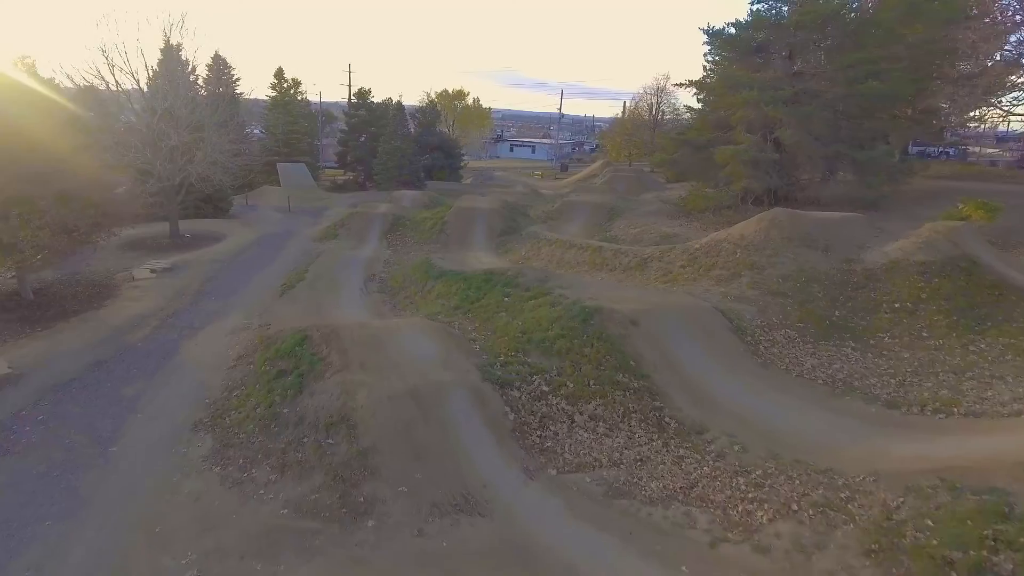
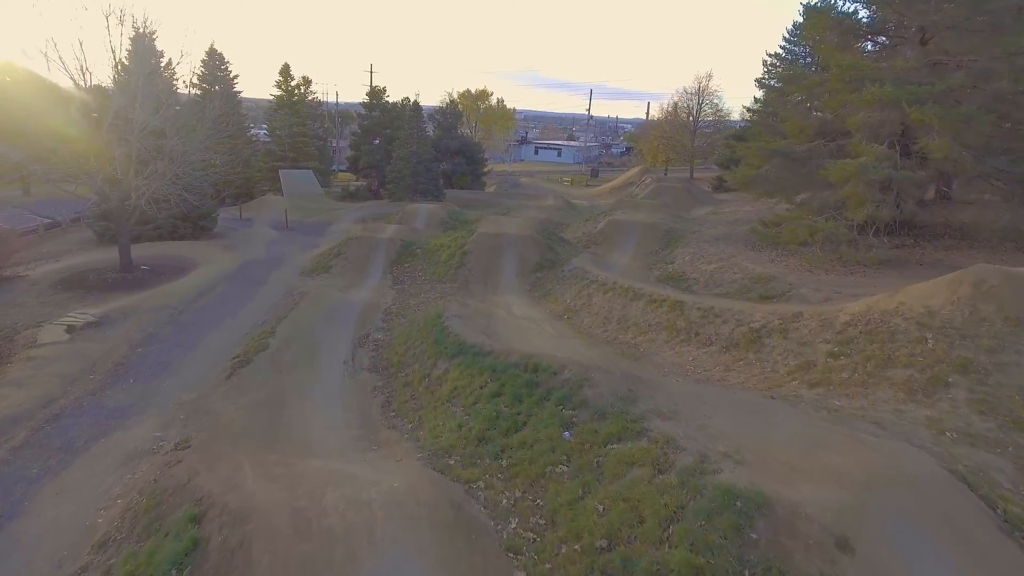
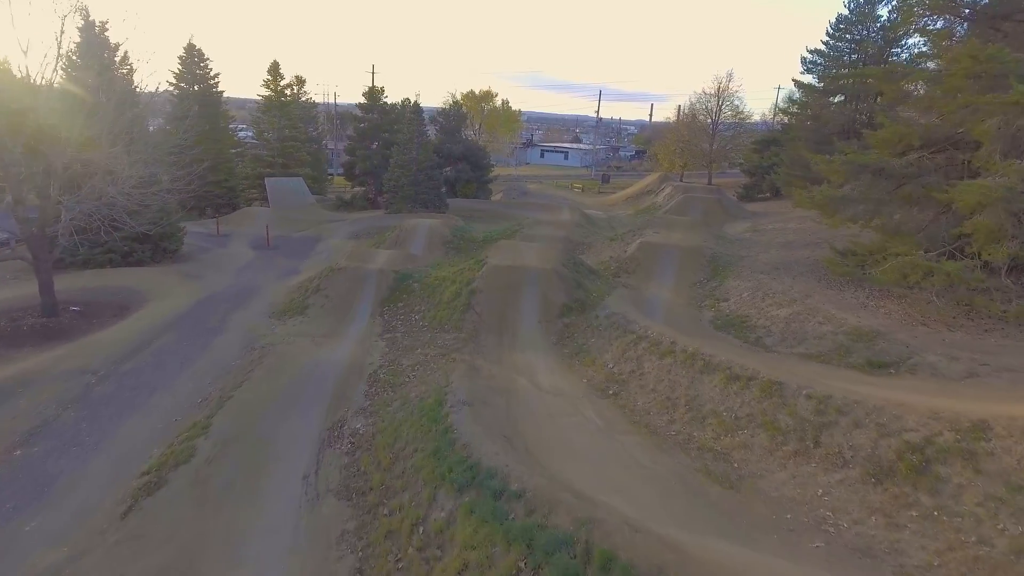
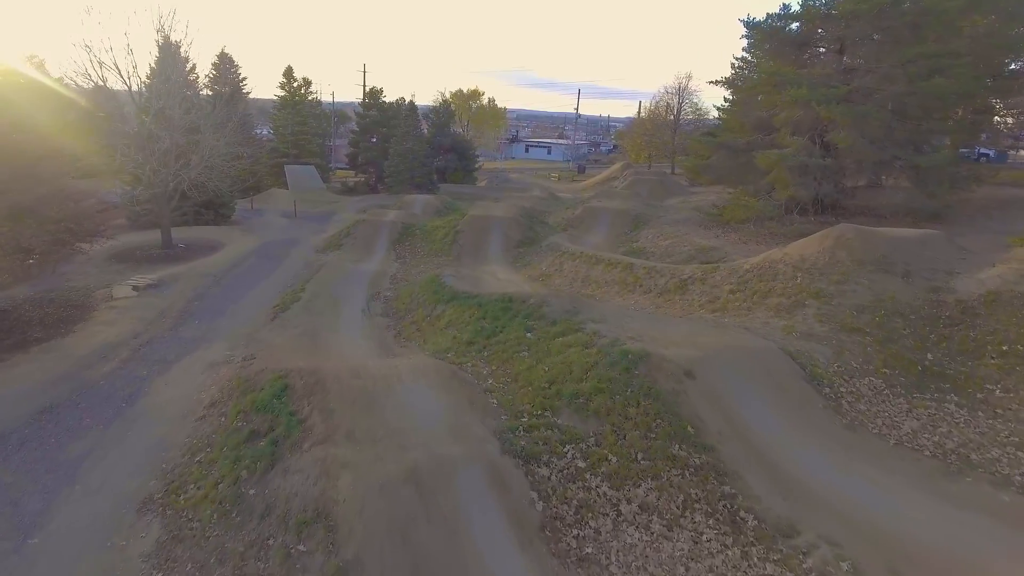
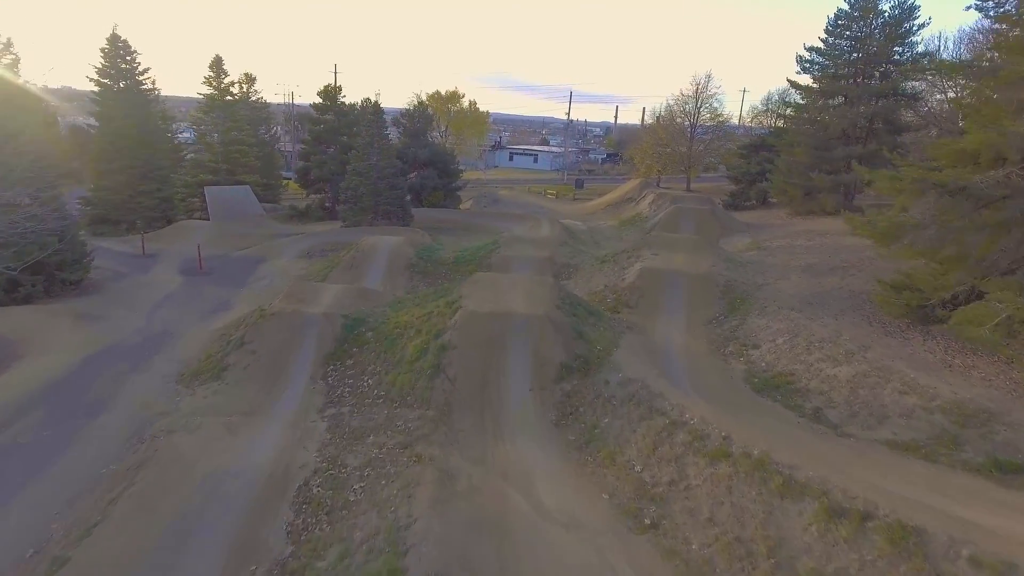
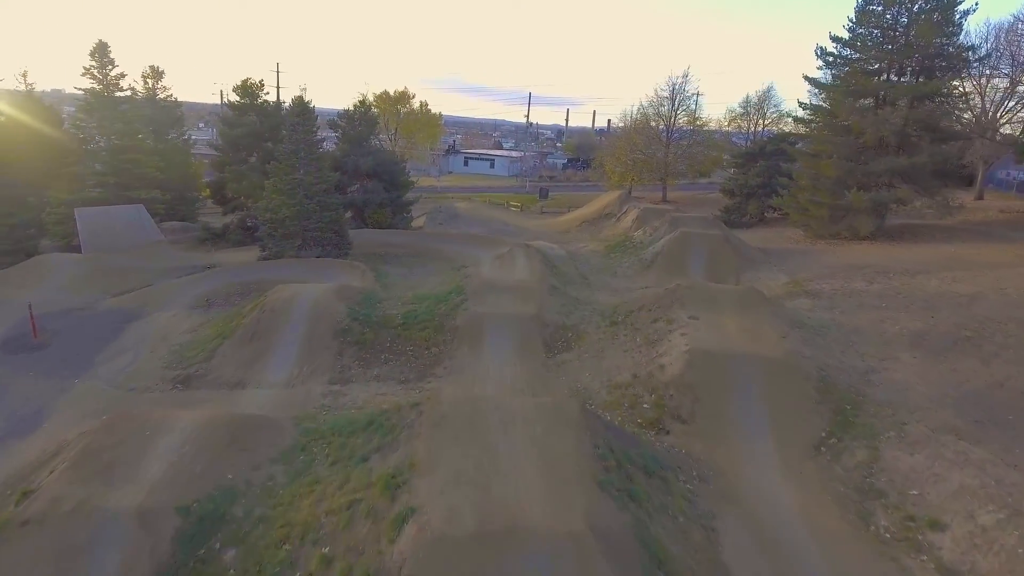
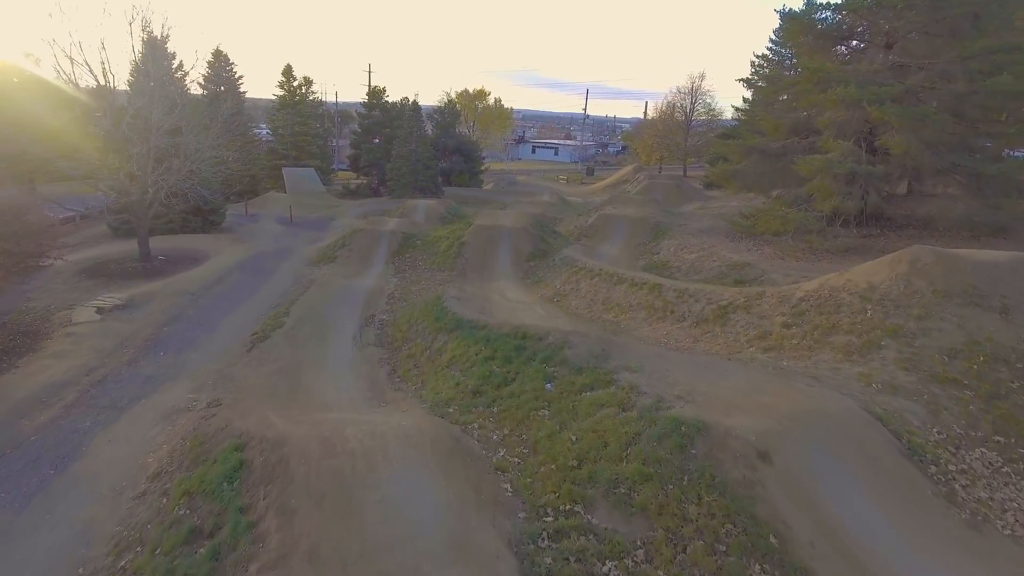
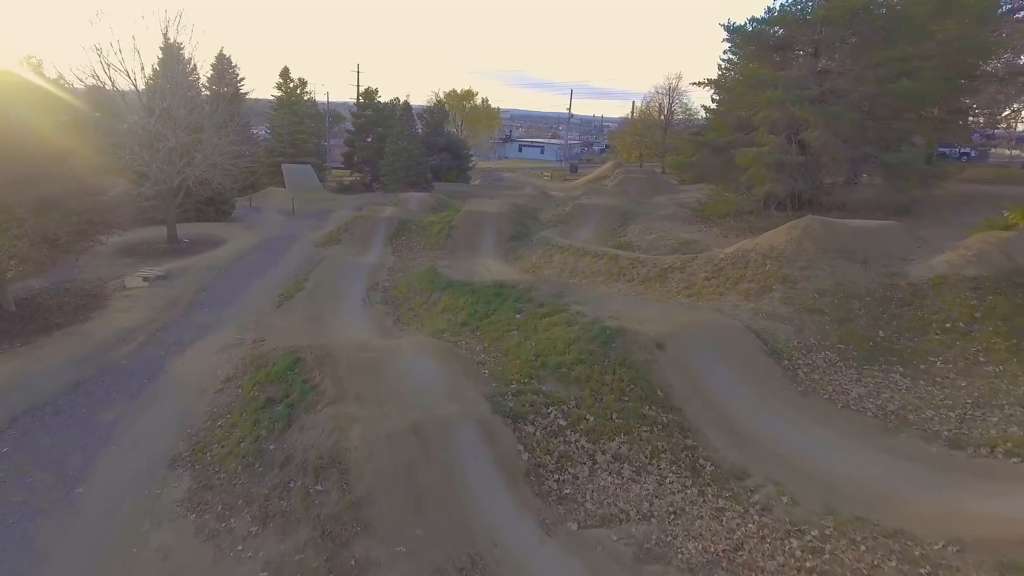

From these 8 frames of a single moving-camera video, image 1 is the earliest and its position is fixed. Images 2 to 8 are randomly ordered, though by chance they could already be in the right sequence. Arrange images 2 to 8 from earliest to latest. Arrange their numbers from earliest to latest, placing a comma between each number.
8, 4, 7, 2, 3, 5, 6
